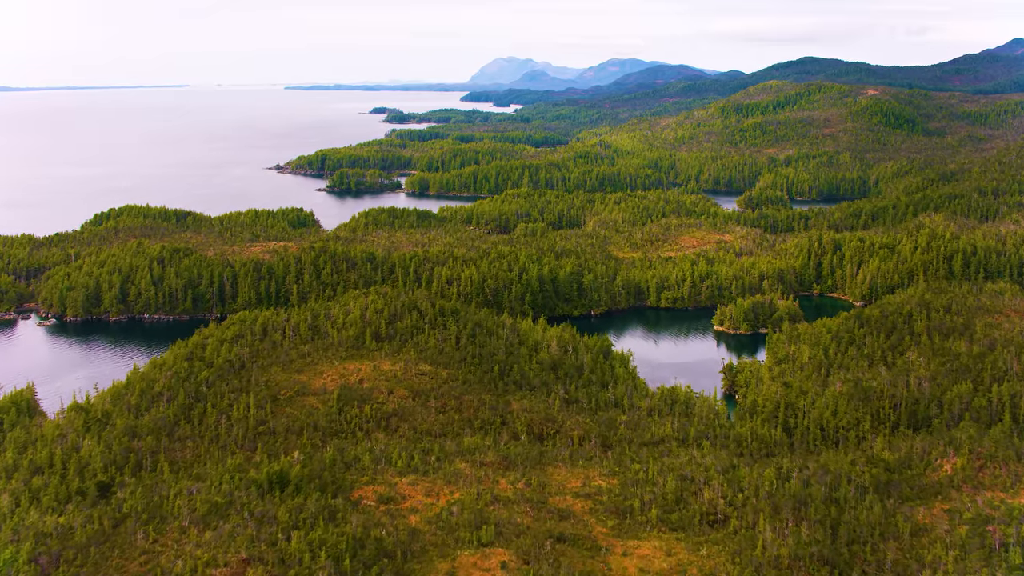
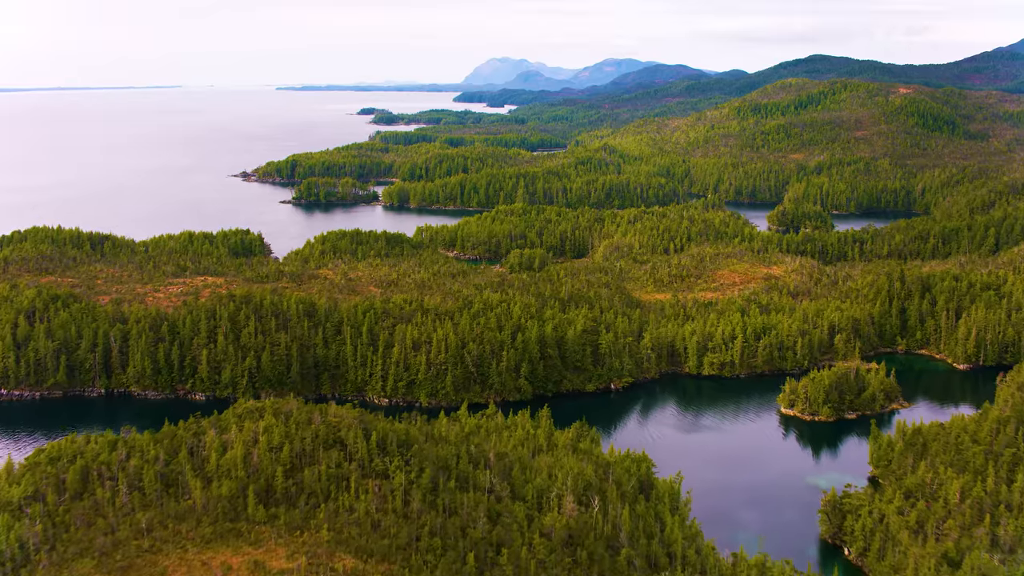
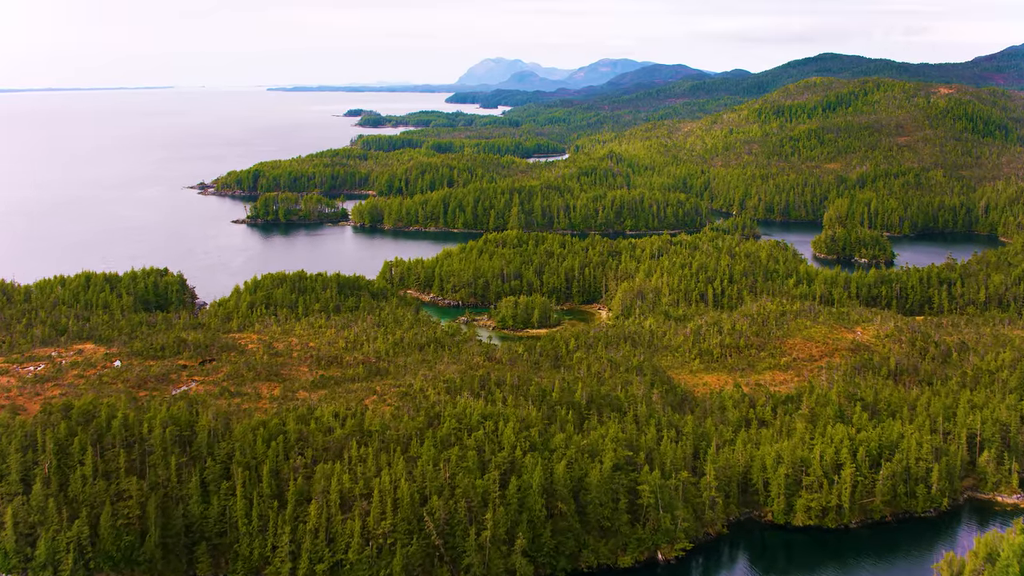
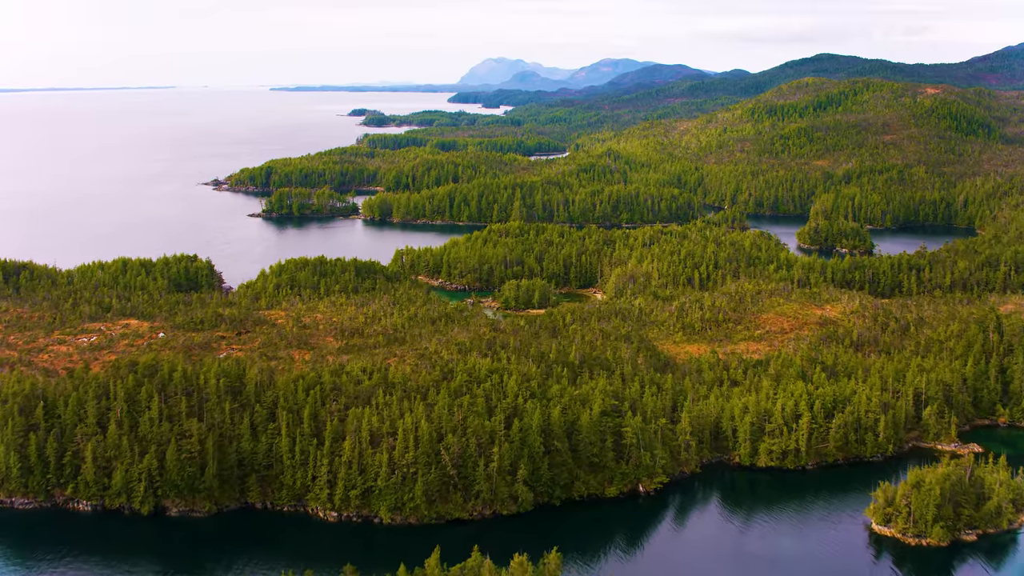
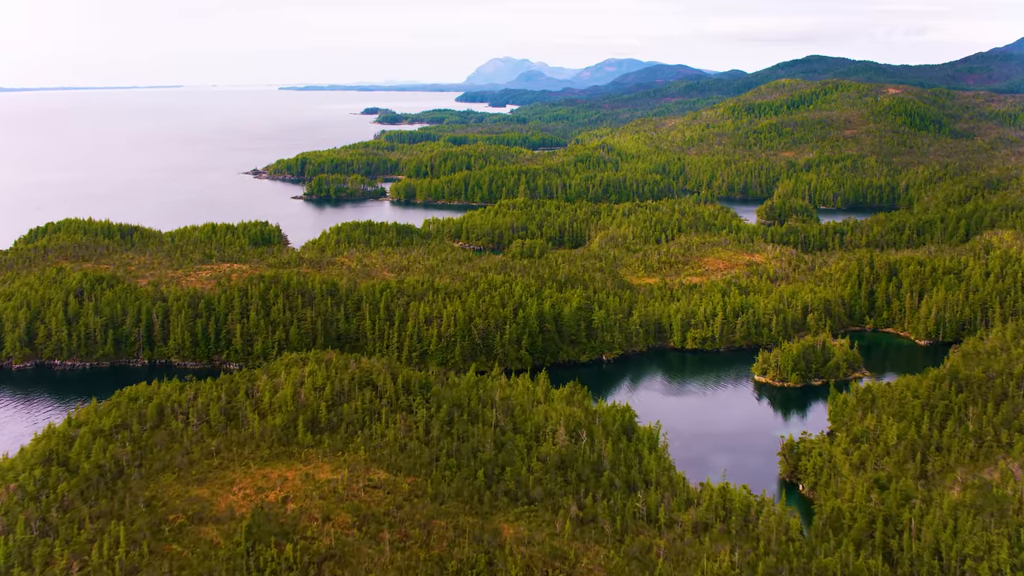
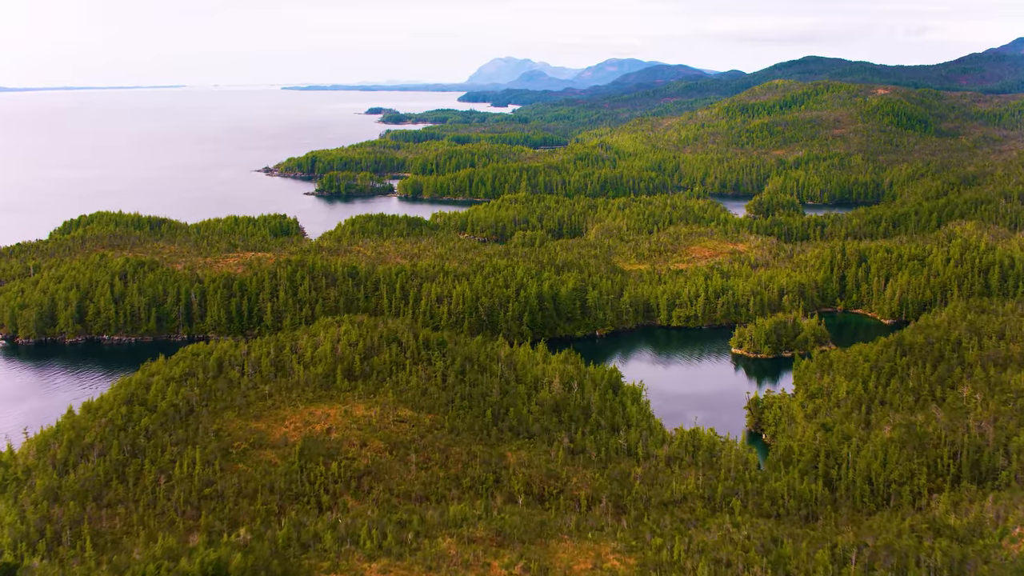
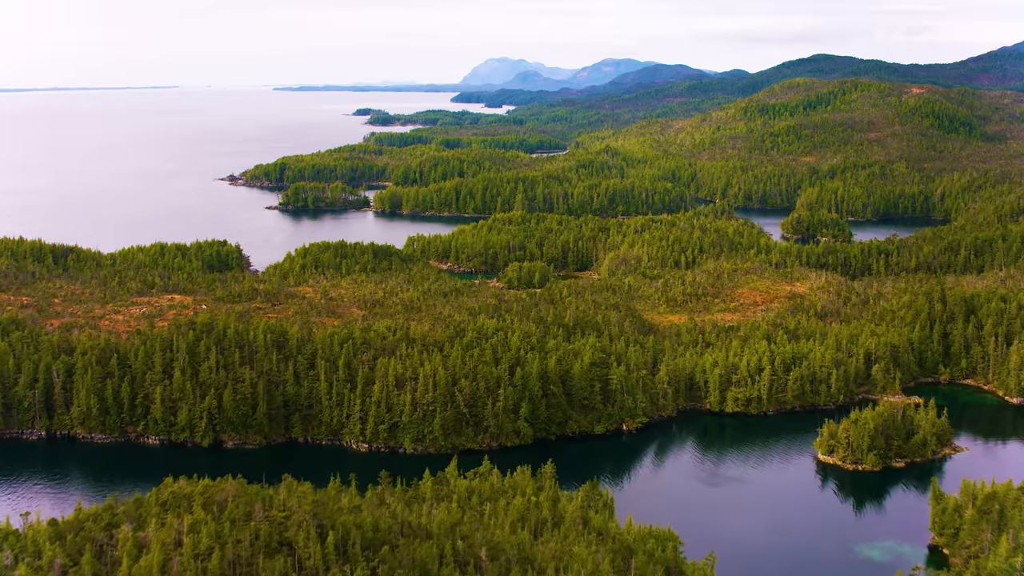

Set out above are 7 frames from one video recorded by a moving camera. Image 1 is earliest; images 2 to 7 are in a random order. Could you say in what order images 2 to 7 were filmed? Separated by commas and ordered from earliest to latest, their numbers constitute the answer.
6, 5, 2, 7, 4, 3
